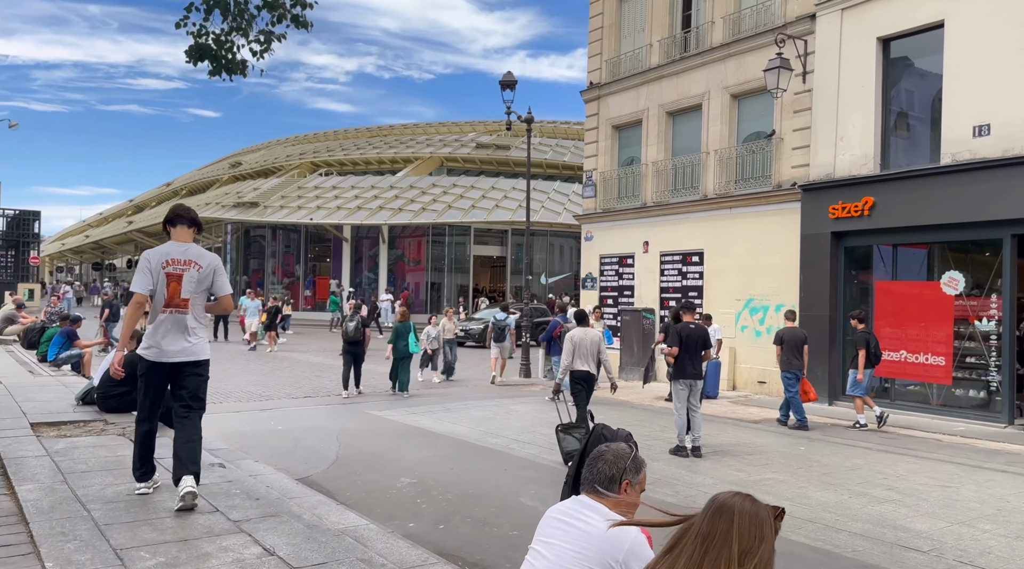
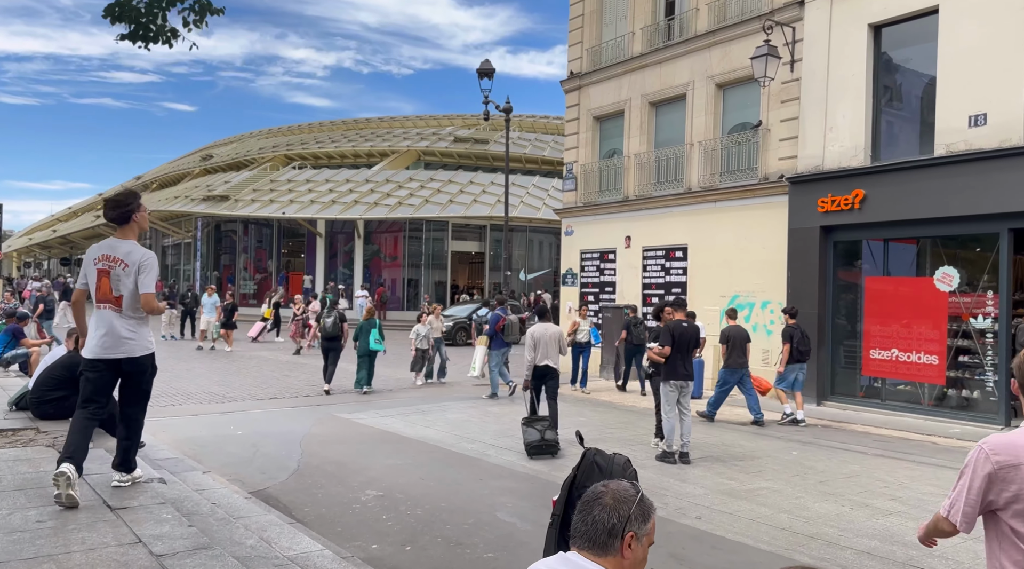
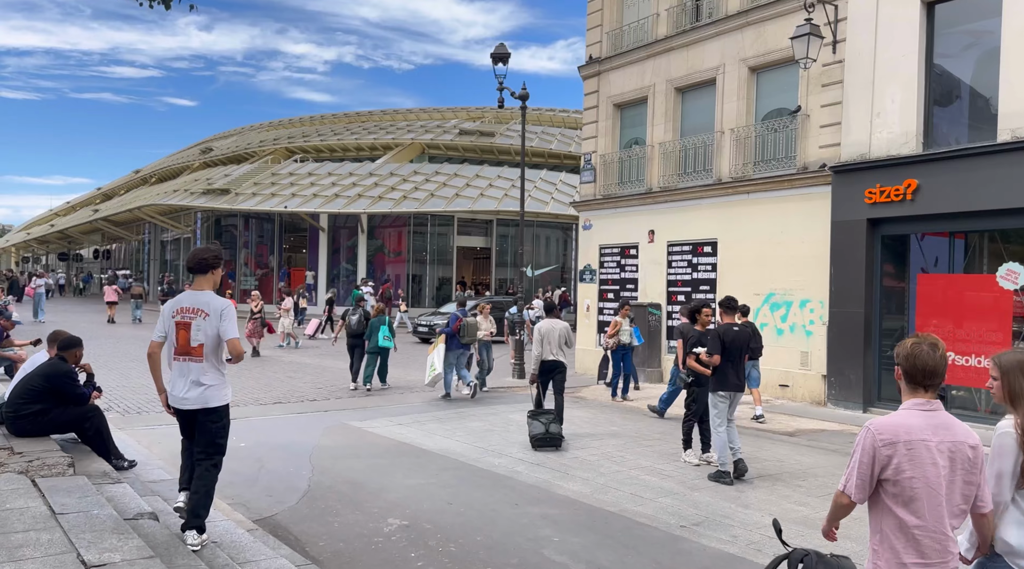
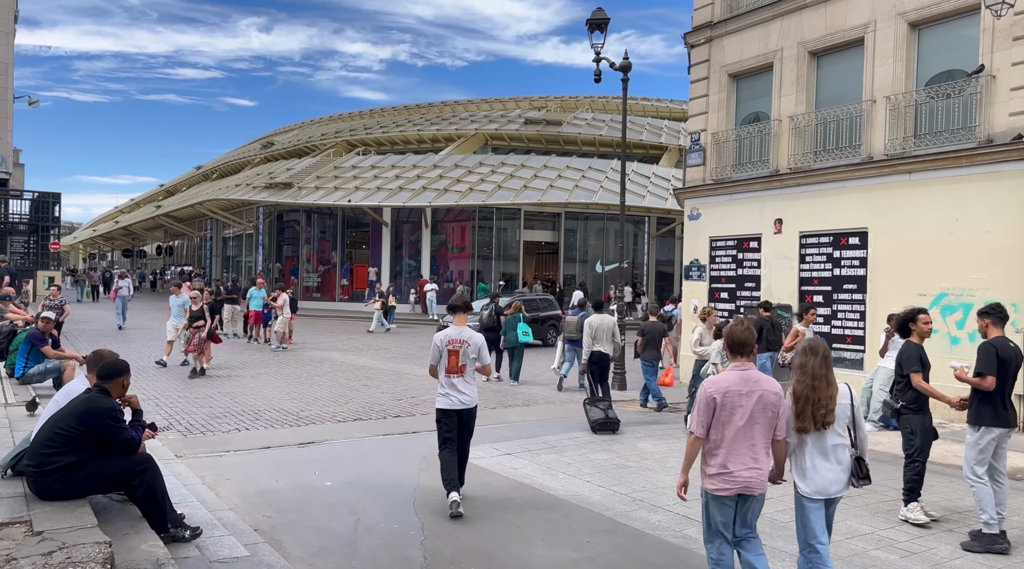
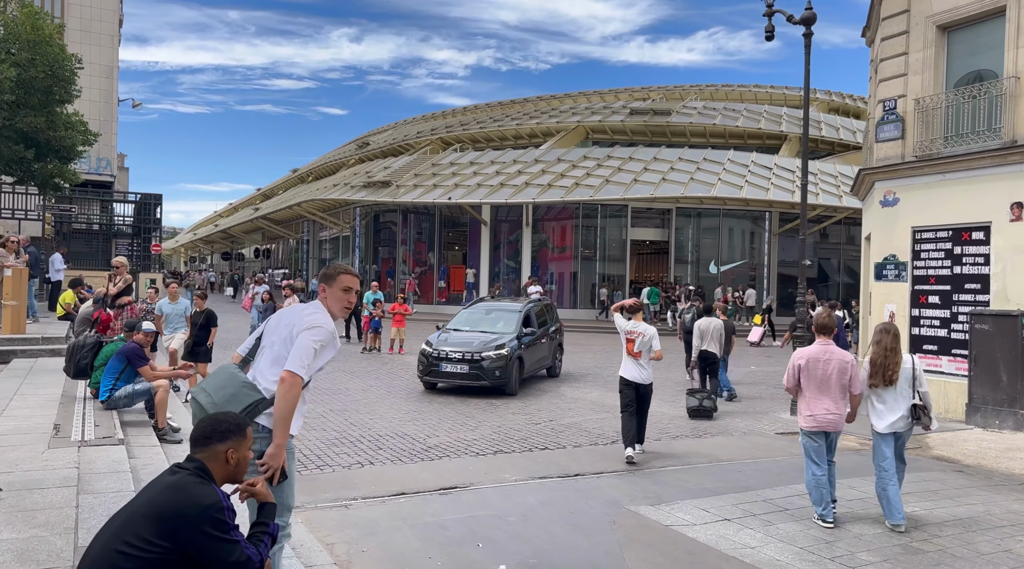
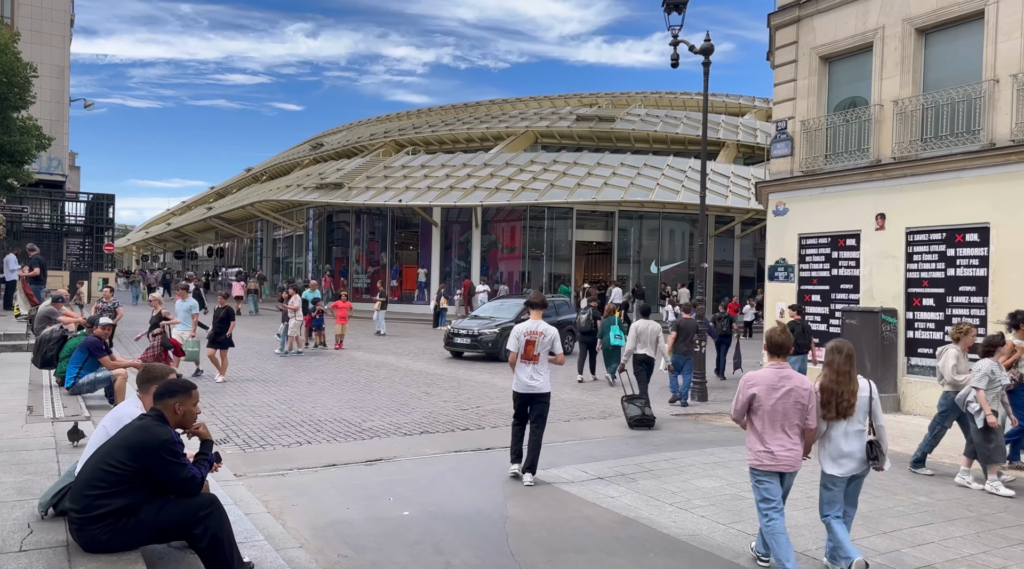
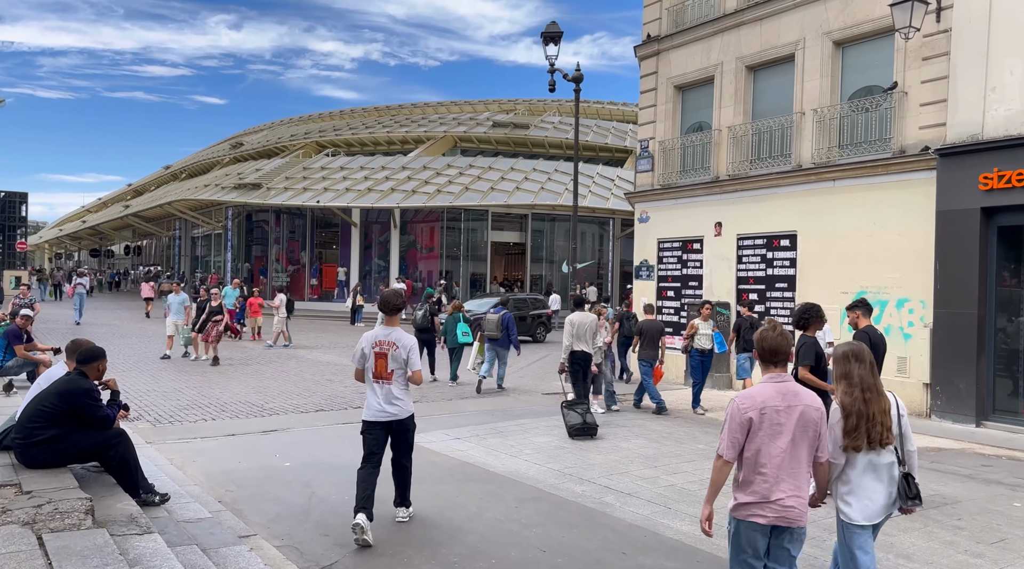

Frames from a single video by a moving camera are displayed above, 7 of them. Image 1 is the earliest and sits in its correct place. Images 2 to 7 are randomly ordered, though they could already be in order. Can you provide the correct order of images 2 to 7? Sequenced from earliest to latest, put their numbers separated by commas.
2, 3, 7, 4, 6, 5
